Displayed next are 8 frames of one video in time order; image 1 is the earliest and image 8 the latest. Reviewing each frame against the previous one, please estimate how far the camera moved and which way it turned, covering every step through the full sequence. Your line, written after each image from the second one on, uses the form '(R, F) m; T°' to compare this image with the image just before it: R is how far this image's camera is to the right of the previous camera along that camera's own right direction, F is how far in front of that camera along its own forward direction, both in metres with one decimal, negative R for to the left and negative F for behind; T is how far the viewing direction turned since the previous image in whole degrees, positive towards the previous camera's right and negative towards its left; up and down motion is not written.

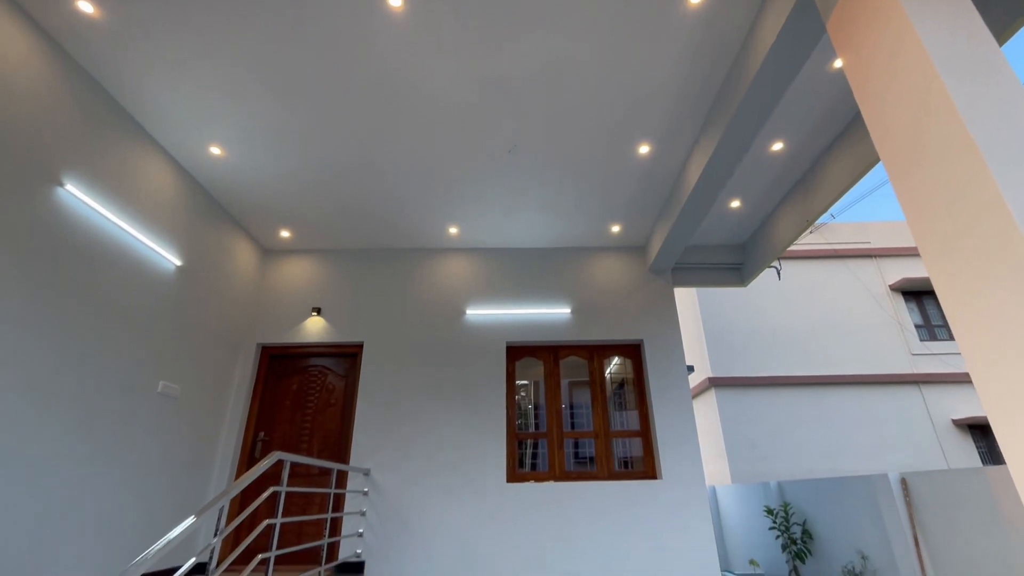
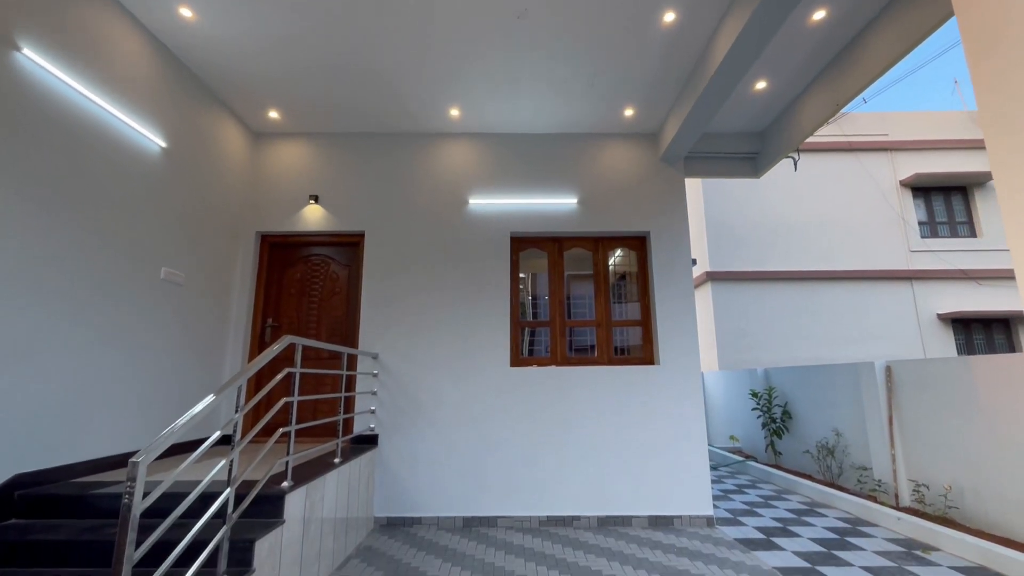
(-0.1, +0.1) m; 0°
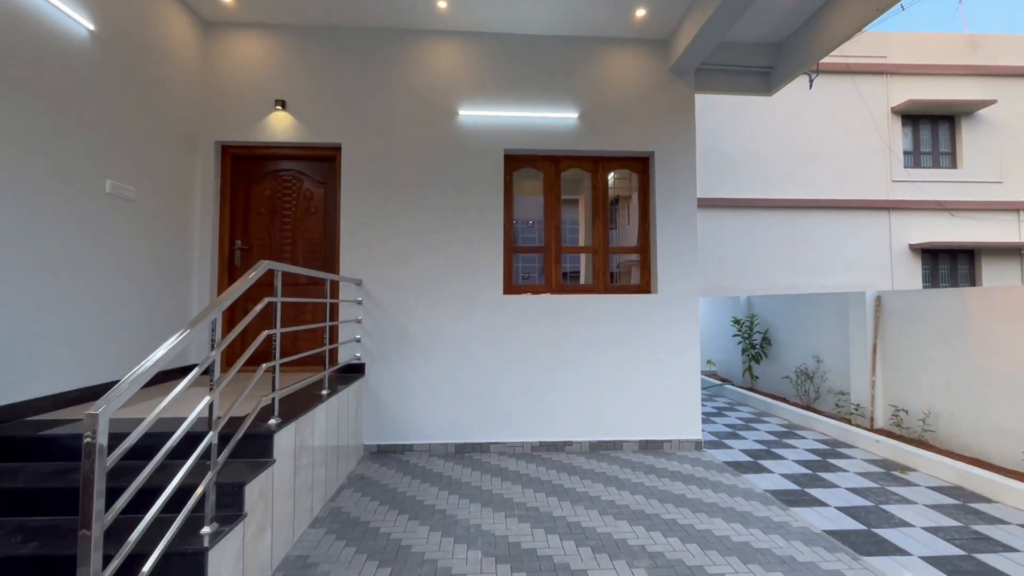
(-0.2, +0.3) m; +3°
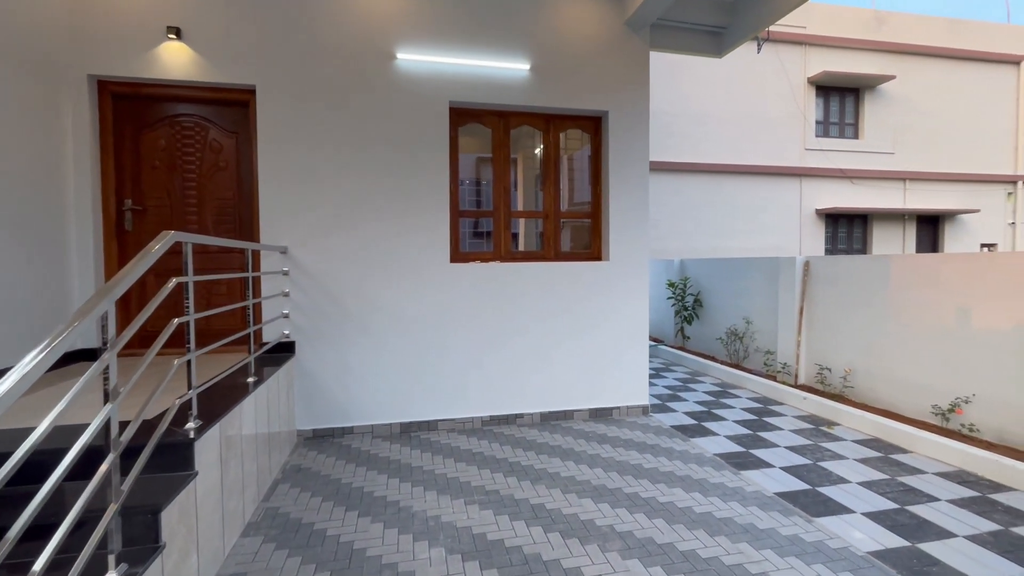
(-0.2, +0.3) m; +9°
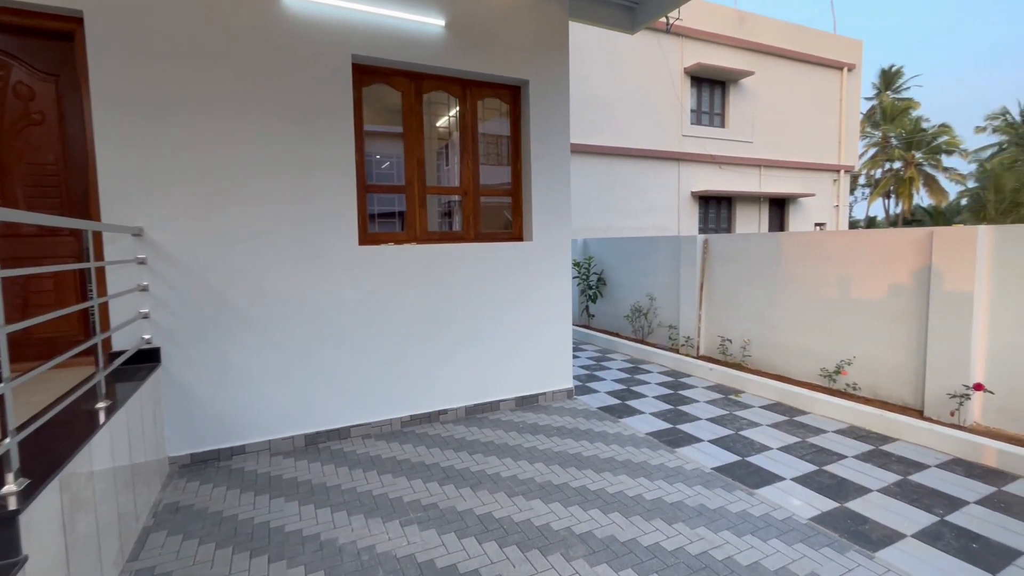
(-0.2, +0.3) m; +13°
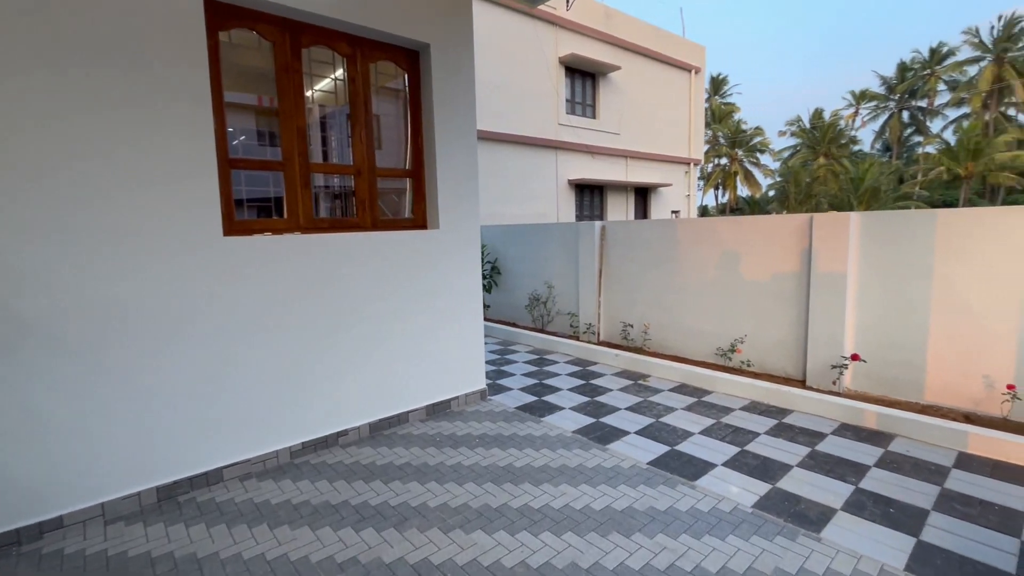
(-0.2, +0.4) m; +15°
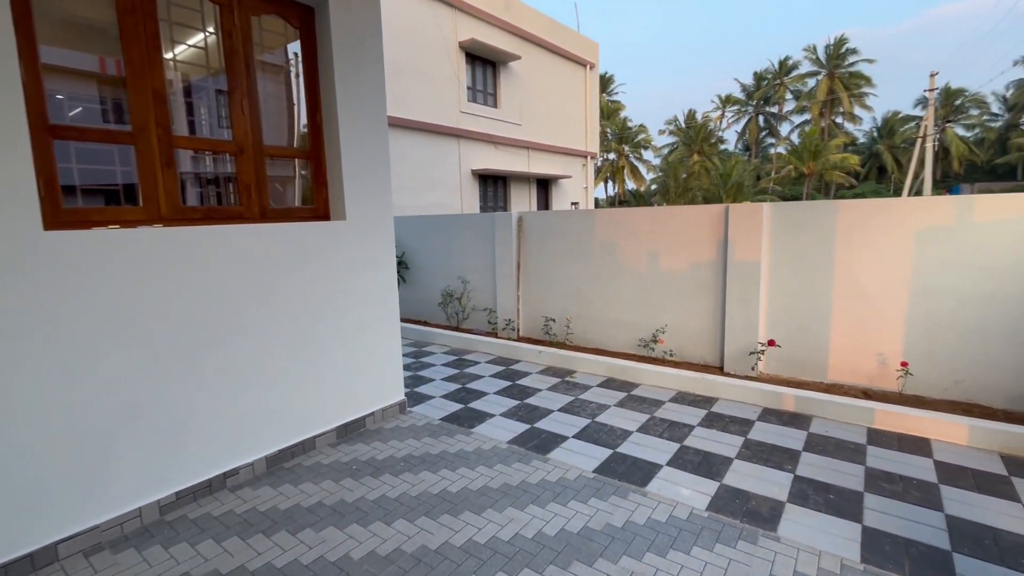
(-0.1, +0.3) m; +12°
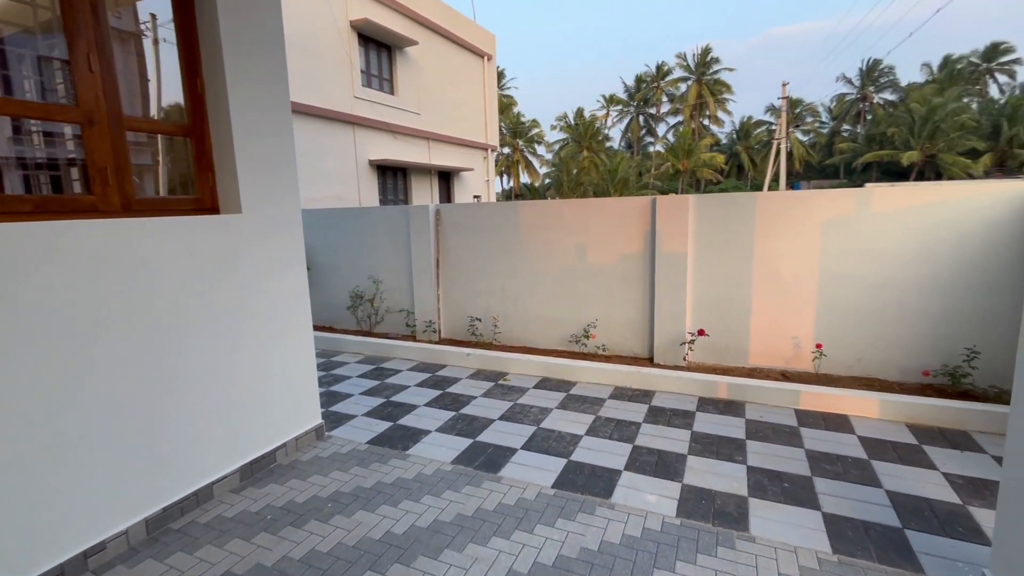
(-0.2, +0.3) m; +12°
